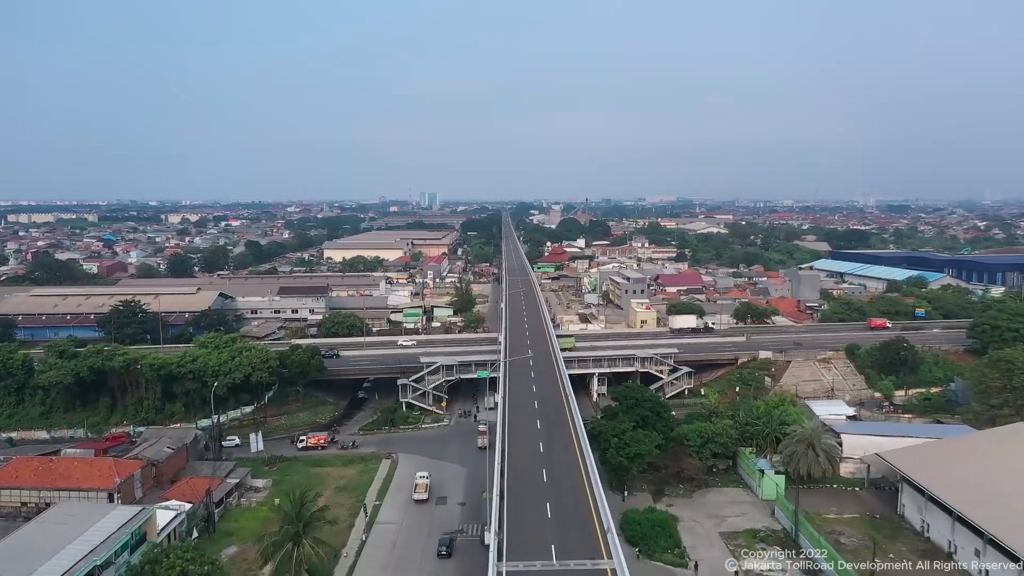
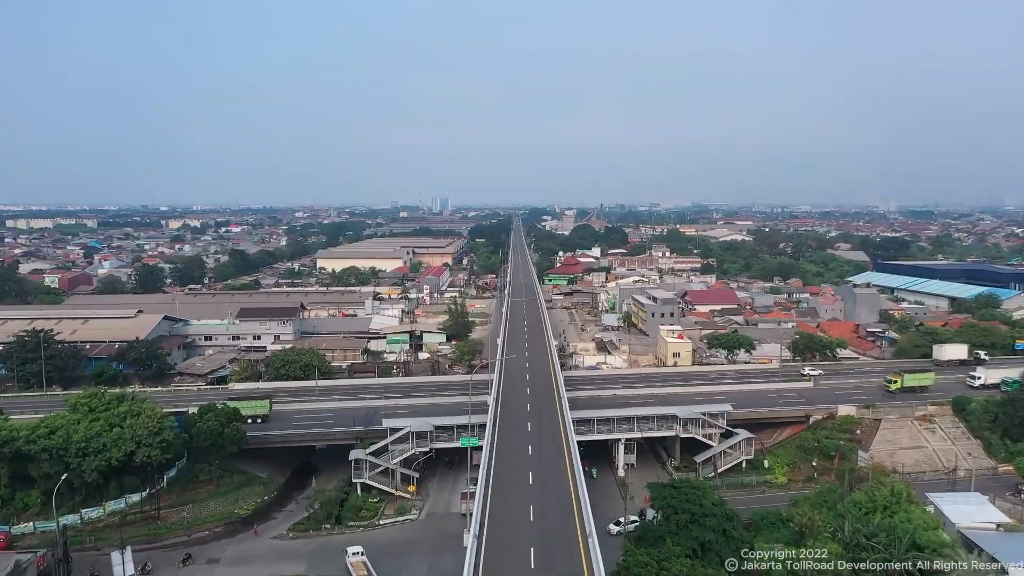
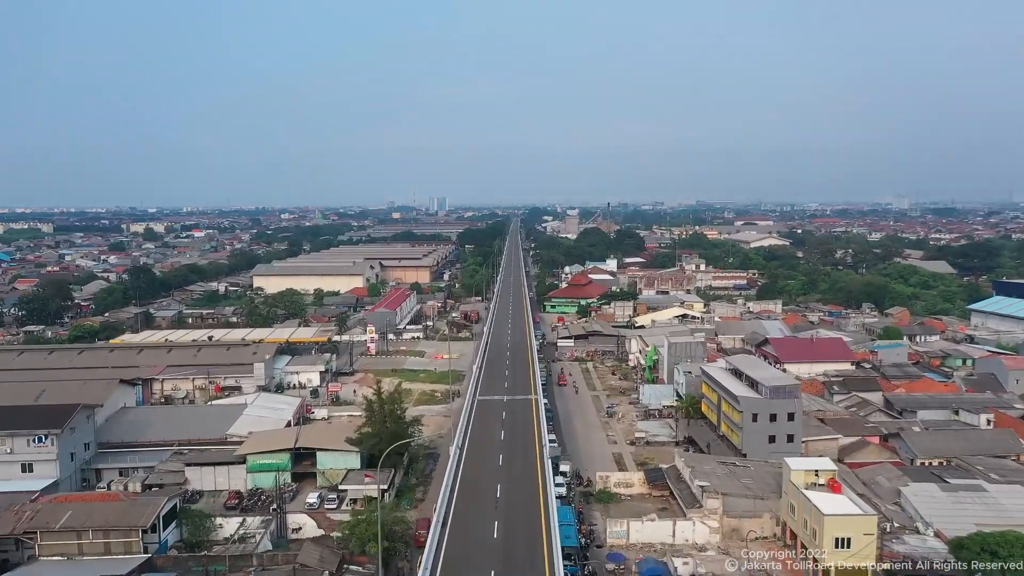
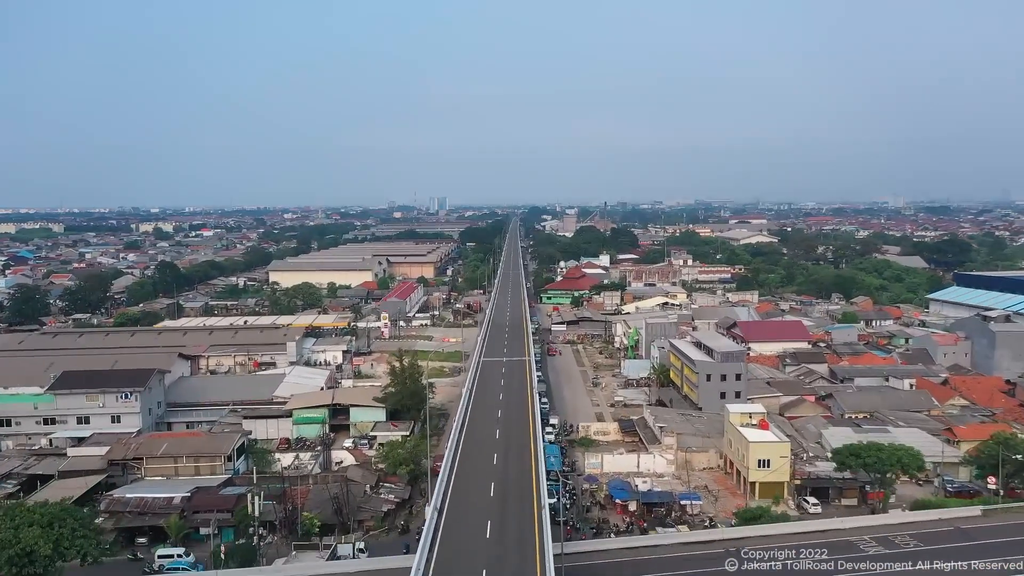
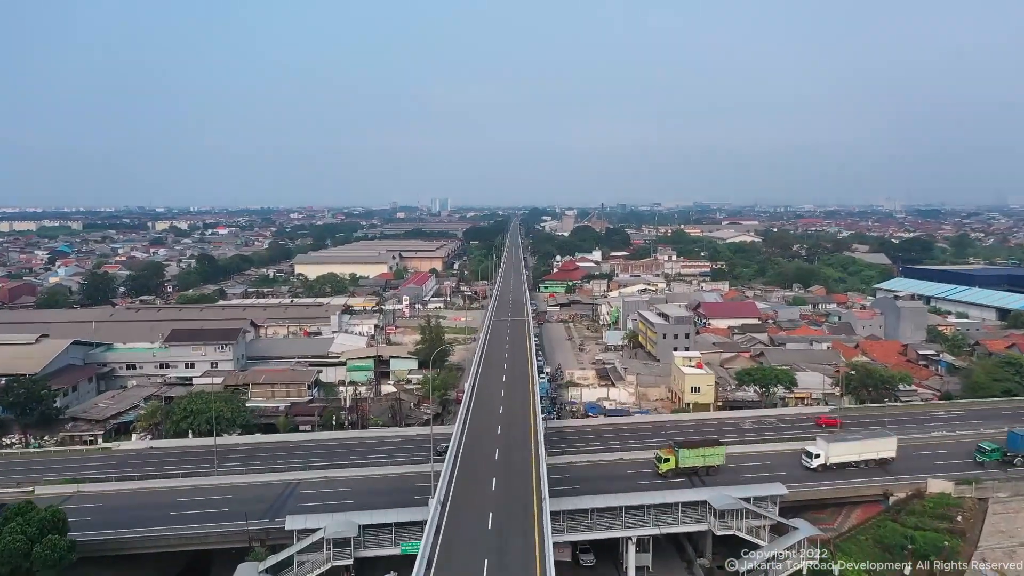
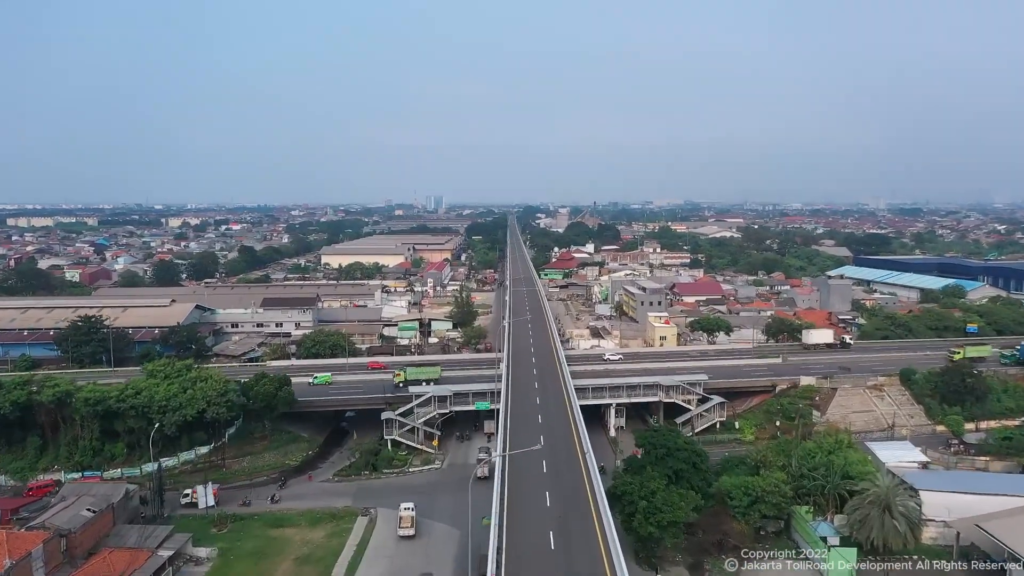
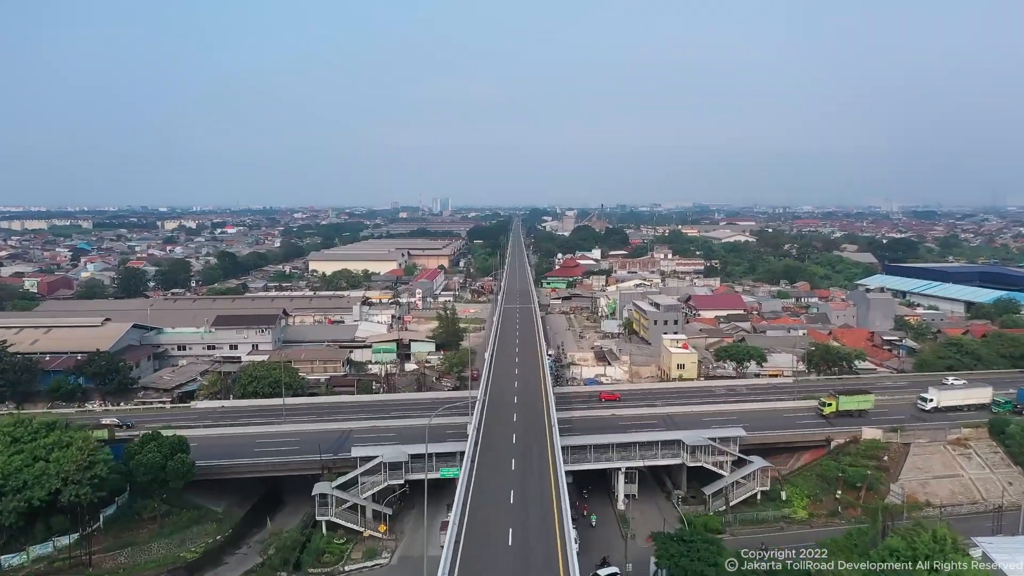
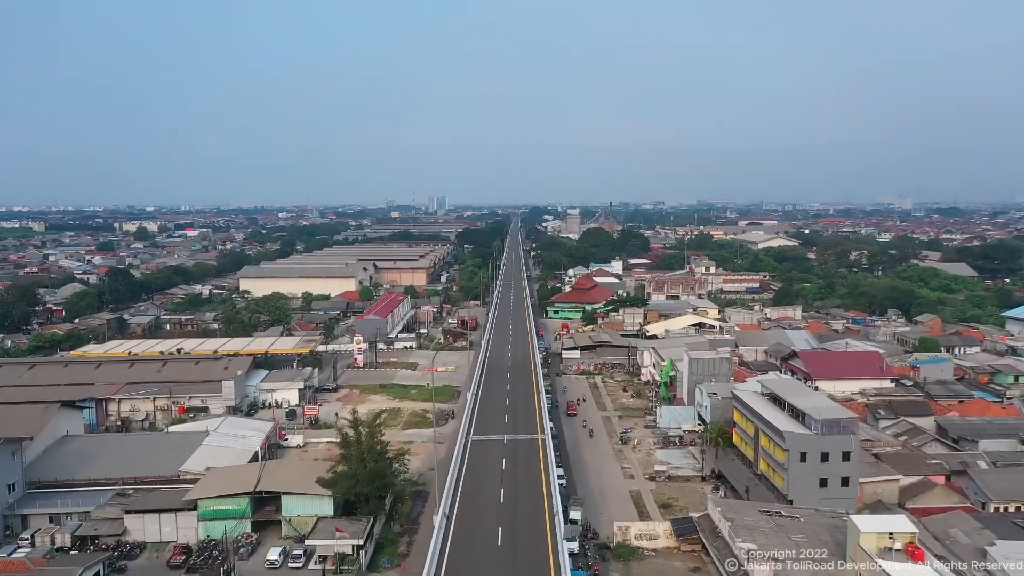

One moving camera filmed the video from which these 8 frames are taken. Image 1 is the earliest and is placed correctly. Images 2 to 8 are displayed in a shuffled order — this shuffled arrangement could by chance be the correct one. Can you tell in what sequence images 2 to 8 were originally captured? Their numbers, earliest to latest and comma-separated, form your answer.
6, 2, 7, 5, 4, 3, 8
